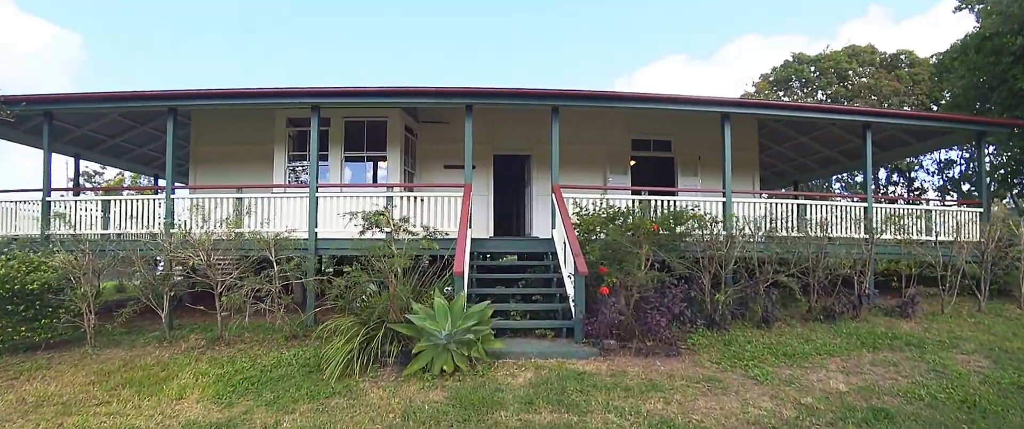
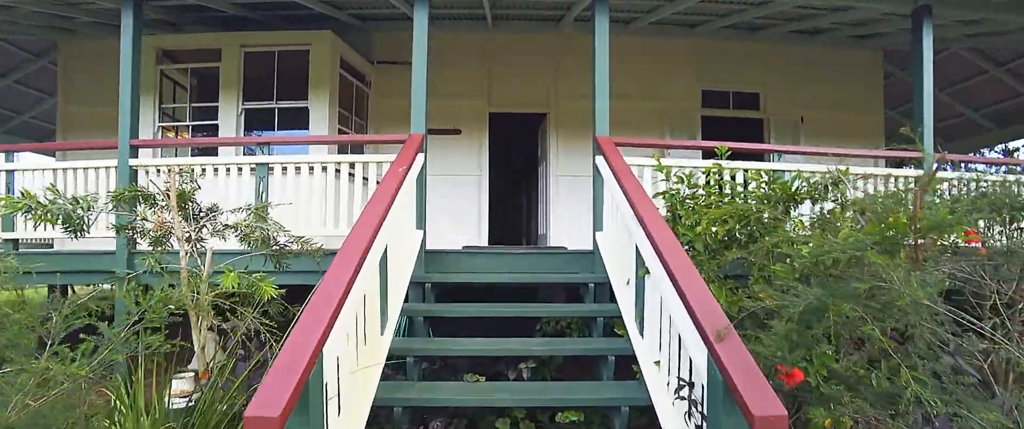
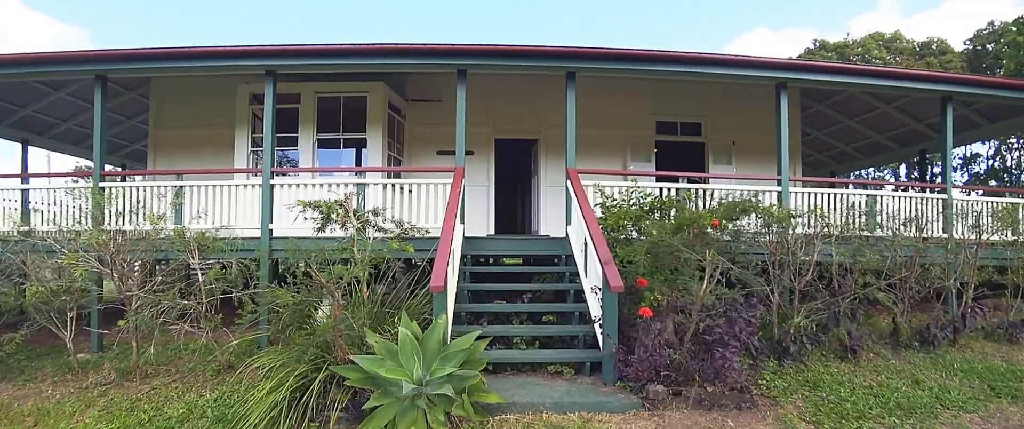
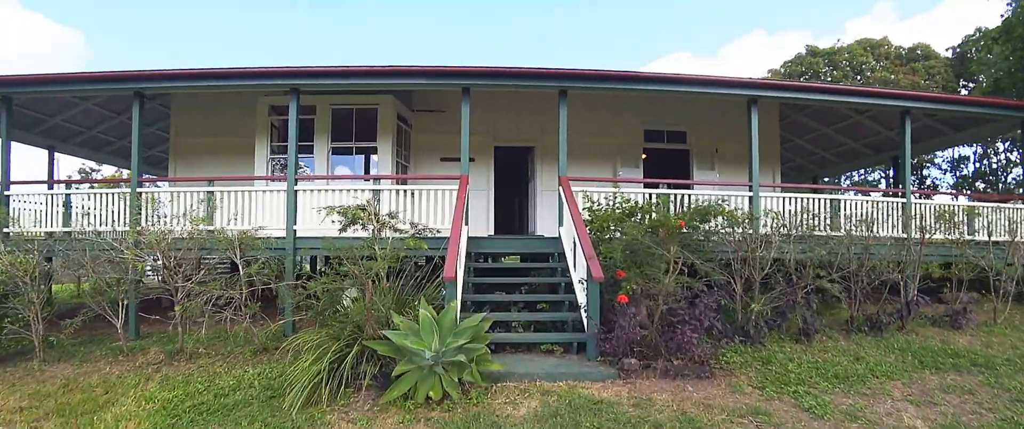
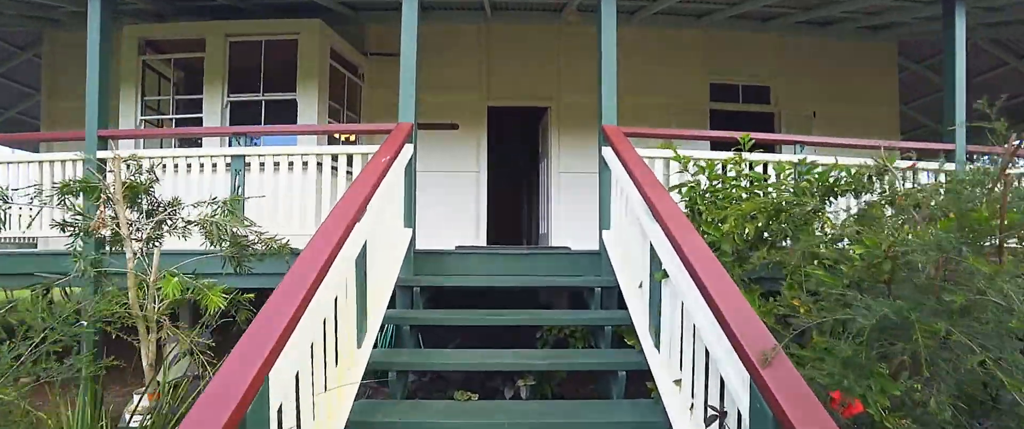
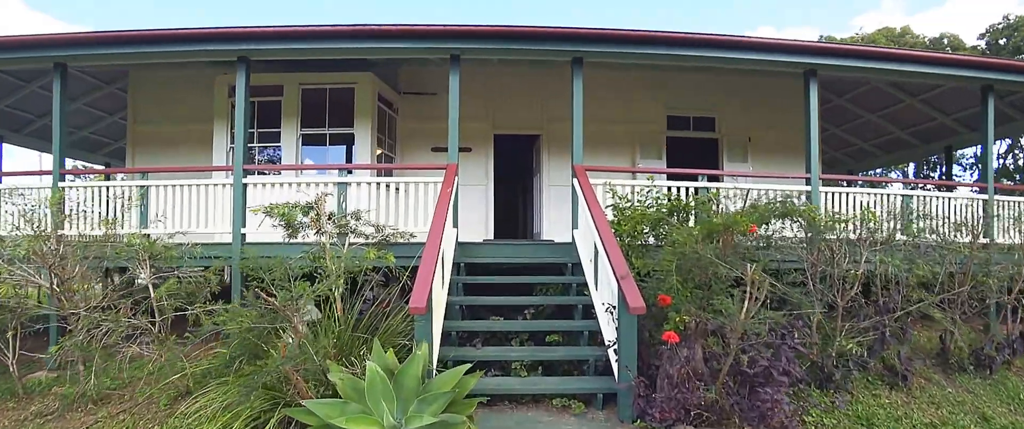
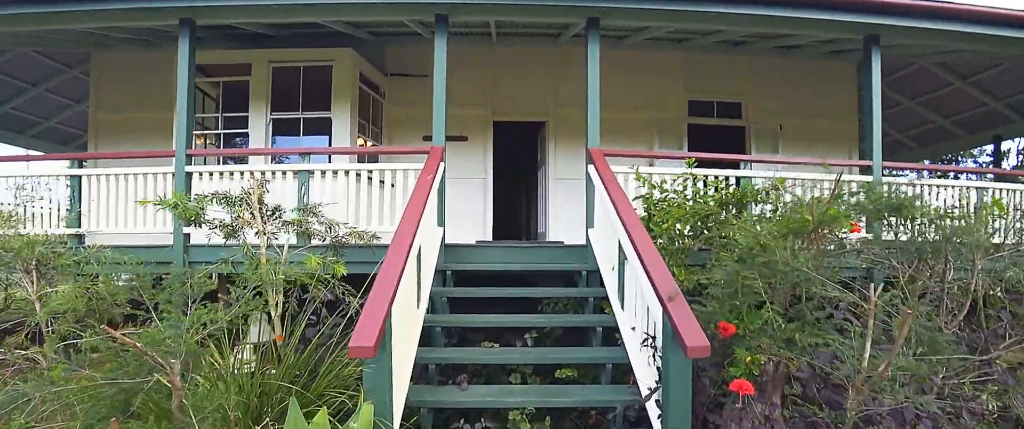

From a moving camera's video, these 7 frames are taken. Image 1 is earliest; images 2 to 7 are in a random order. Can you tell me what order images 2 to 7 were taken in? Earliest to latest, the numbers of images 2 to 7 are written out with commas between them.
4, 3, 6, 7, 2, 5
